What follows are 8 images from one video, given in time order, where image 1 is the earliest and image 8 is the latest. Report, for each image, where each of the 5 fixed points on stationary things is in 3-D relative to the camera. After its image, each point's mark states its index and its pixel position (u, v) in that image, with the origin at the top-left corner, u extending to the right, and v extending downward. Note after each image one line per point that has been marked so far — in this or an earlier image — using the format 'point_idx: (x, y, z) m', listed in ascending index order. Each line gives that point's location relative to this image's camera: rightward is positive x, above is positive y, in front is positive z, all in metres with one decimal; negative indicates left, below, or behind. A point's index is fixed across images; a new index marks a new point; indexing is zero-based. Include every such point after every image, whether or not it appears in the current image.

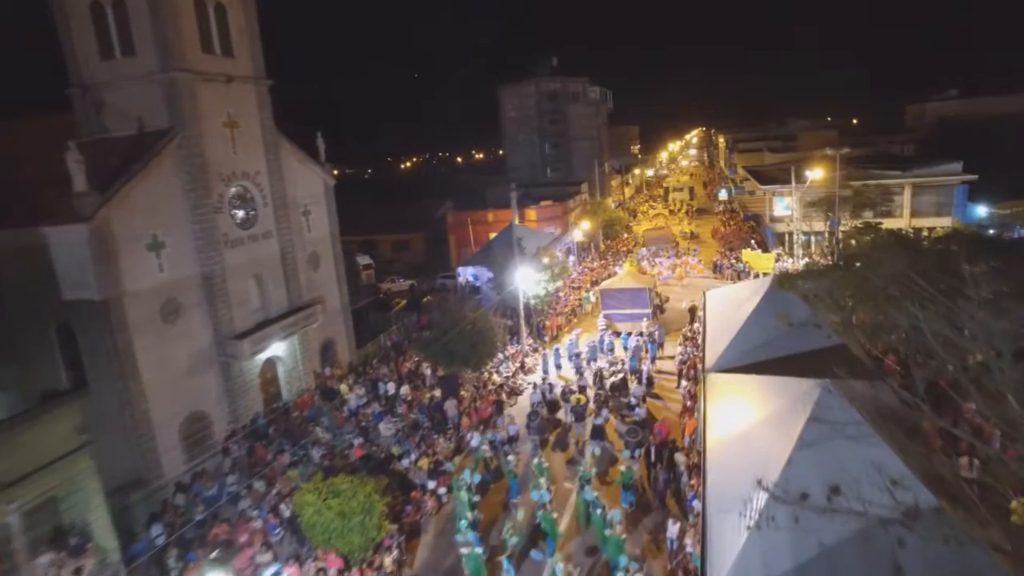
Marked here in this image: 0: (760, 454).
0: (+3.6, -2.5, +9.7) m
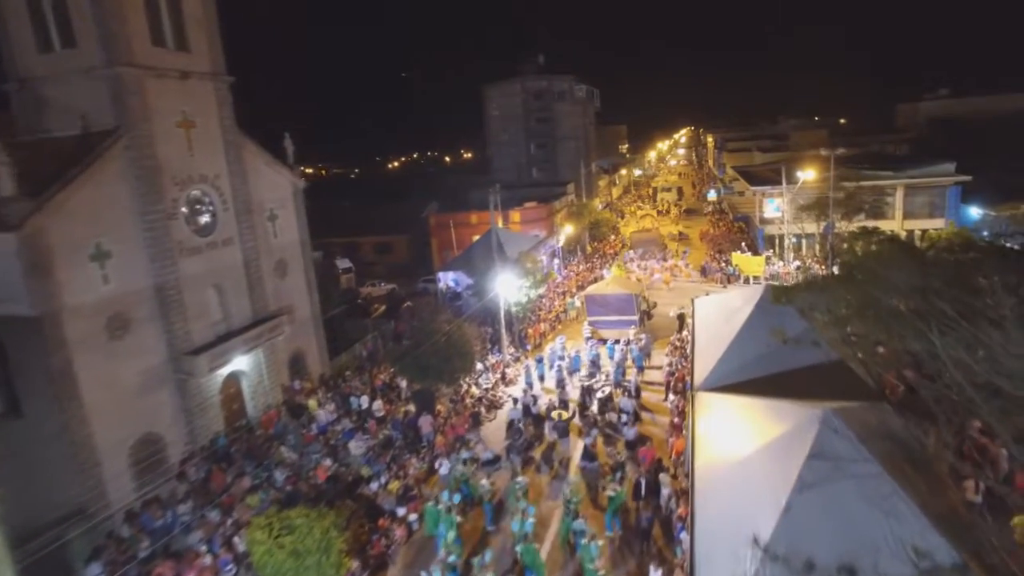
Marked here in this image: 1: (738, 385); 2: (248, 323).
0: (+3.2, -2.7, +8.7) m
1: (+4.3, -1.9, +12.9) m
2: (-7.1, -1.0, +18.0) m
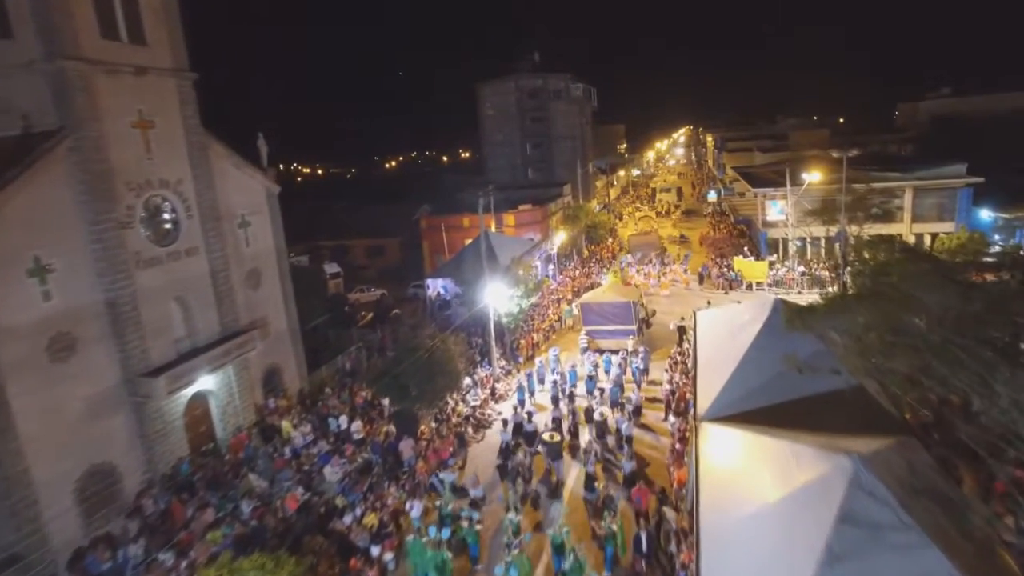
0: (+2.9, -3.0, +7.4) m
1: (+4.1, -2.2, +11.6) m
2: (-7.4, -1.3, +16.7) m
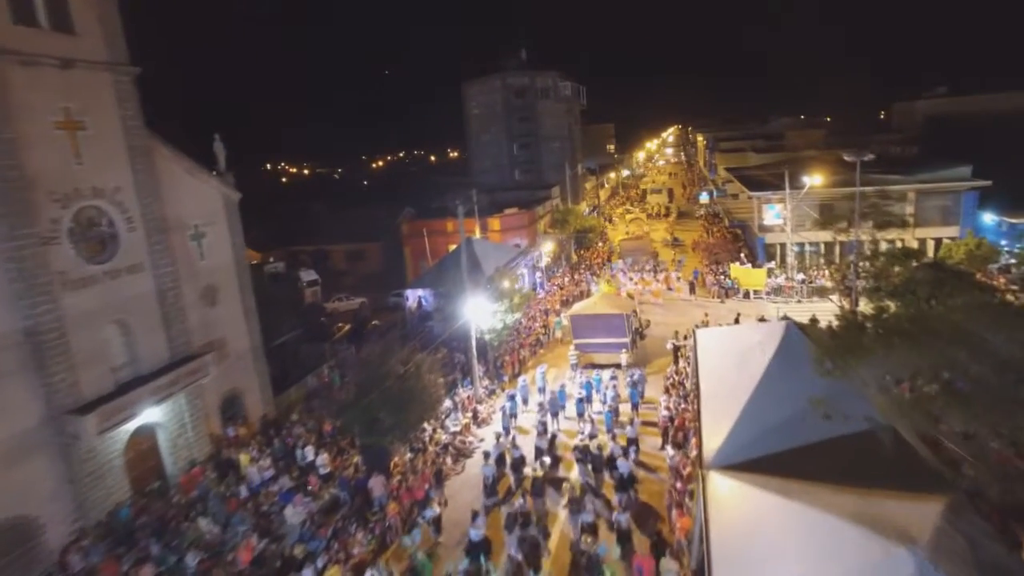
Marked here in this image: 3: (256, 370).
0: (+2.6, -3.5, +5.8) m
1: (+3.7, -2.6, +10.0) m
2: (-7.8, -1.7, +15.0) m
3: (-7.1, -2.3, +18.4) m
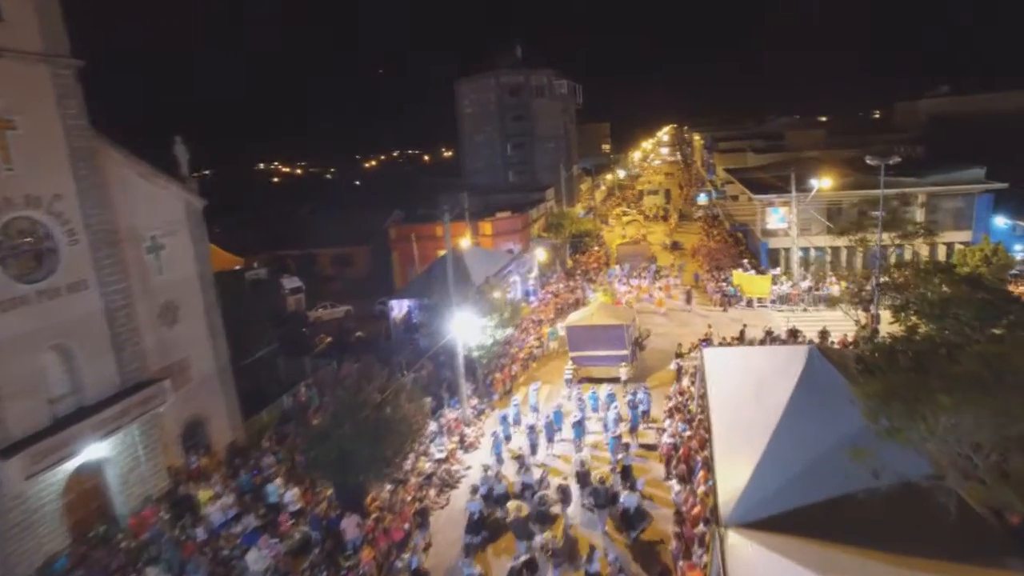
0: (+2.5, -3.8, +4.3) m
1: (+3.5, -3.0, +8.5) m
2: (-8.1, -2.1, +13.4) m
3: (-7.3, -2.6, +16.9) m
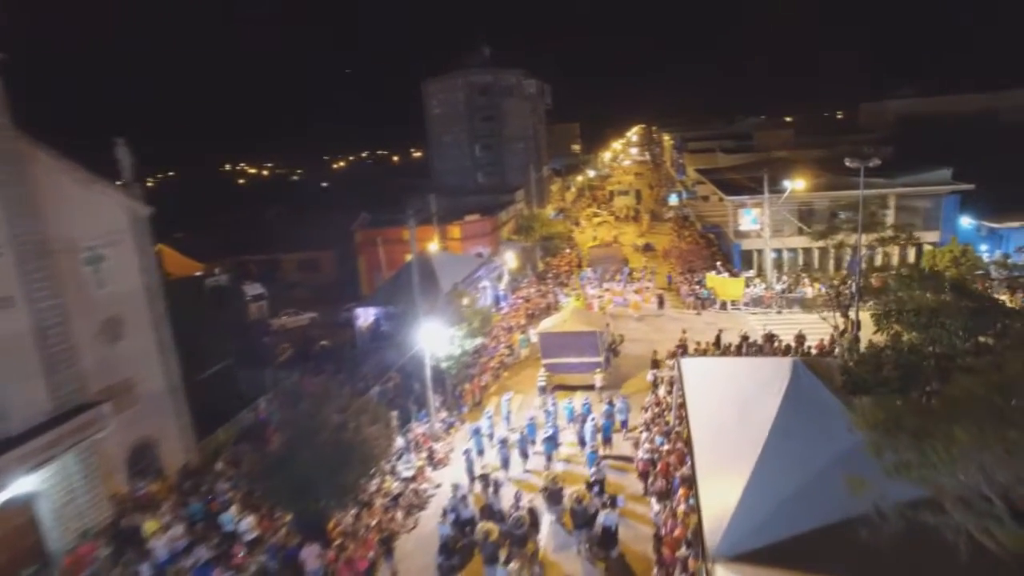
0: (+2.3, -4.0, +3.7) m
1: (+3.2, -3.2, +7.9) m
2: (-8.6, -2.4, +12.3) m
3: (-8.0, -2.9, +15.8) m
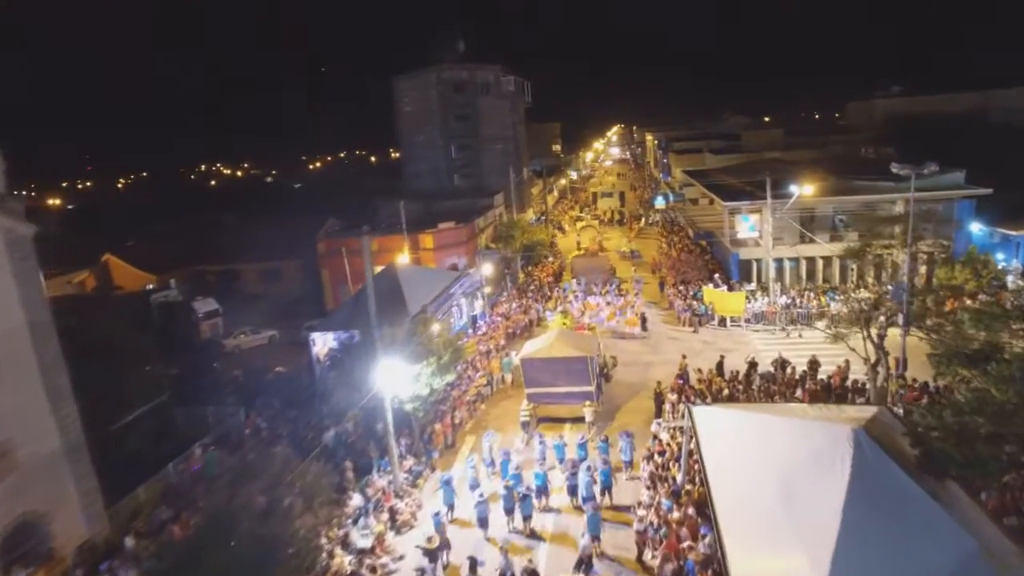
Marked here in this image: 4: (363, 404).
0: (+2.2, -4.6, +1.0) m
1: (+3.0, -3.8, +5.3) m
2: (-9.0, -3.1, +9.3) m
3: (-8.5, -3.6, +12.8) m
4: (-4.1, -3.2, +18.3) m
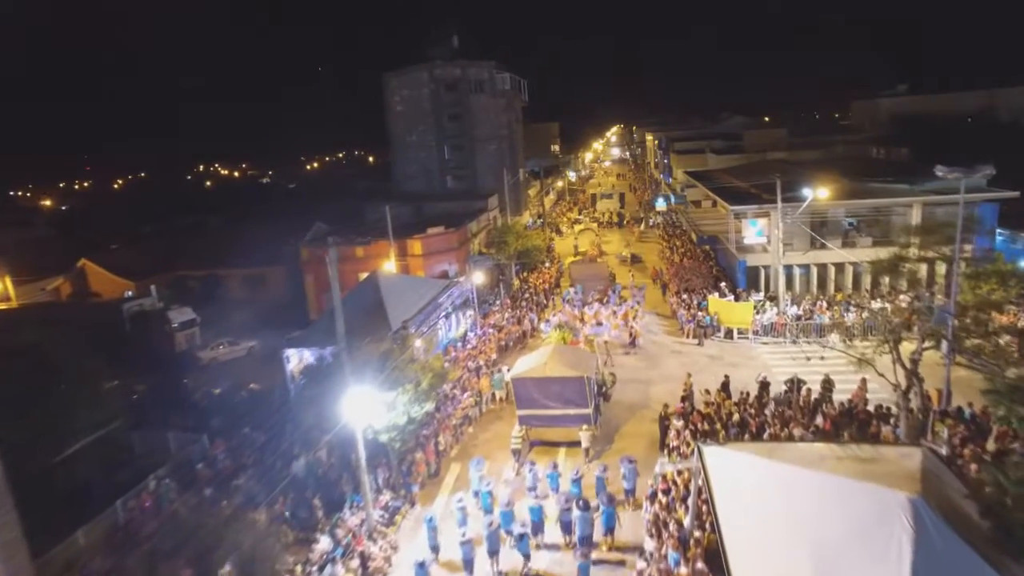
0: (+2.0, -5.0, -0.6) m
1: (+2.7, -4.1, +3.6) m
2: (-9.2, -3.5, +7.7) m
3: (-8.8, -4.0, +11.2) m
4: (-4.4, -3.6, +16.7) m
